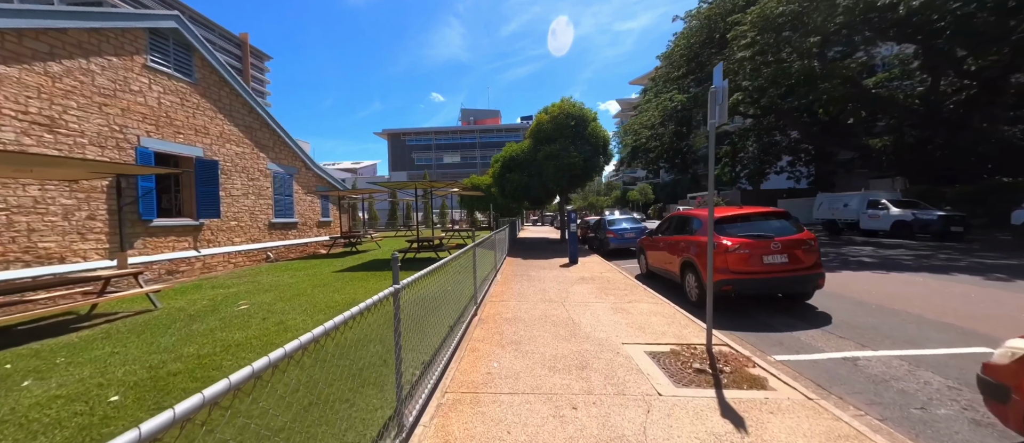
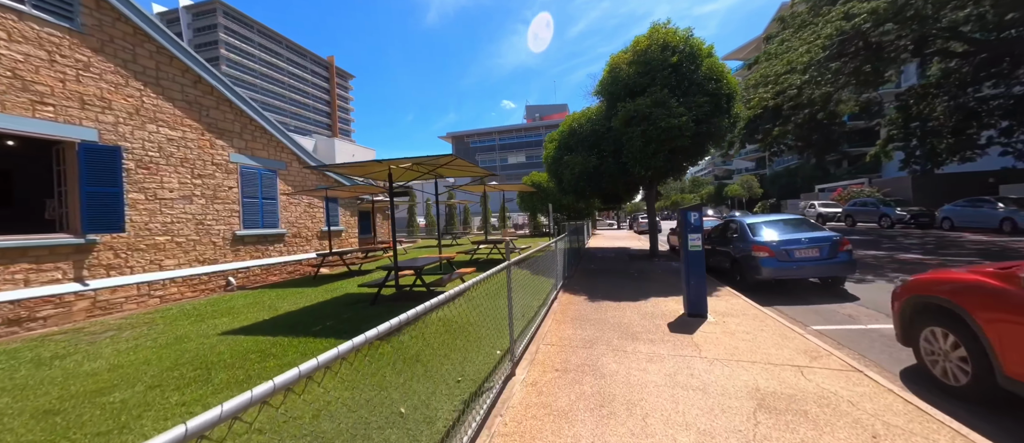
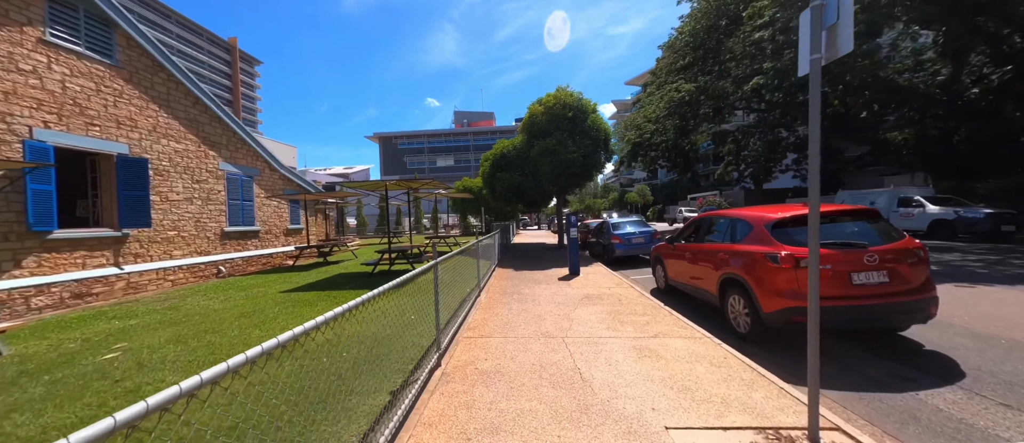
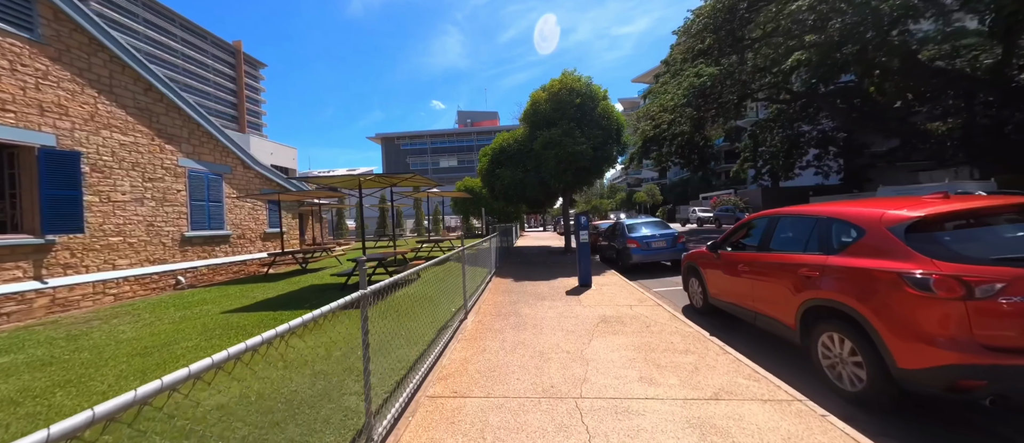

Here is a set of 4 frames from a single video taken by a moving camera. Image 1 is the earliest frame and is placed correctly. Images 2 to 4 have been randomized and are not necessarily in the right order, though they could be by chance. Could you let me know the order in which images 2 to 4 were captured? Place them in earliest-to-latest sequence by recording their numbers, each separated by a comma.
3, 4, 2
